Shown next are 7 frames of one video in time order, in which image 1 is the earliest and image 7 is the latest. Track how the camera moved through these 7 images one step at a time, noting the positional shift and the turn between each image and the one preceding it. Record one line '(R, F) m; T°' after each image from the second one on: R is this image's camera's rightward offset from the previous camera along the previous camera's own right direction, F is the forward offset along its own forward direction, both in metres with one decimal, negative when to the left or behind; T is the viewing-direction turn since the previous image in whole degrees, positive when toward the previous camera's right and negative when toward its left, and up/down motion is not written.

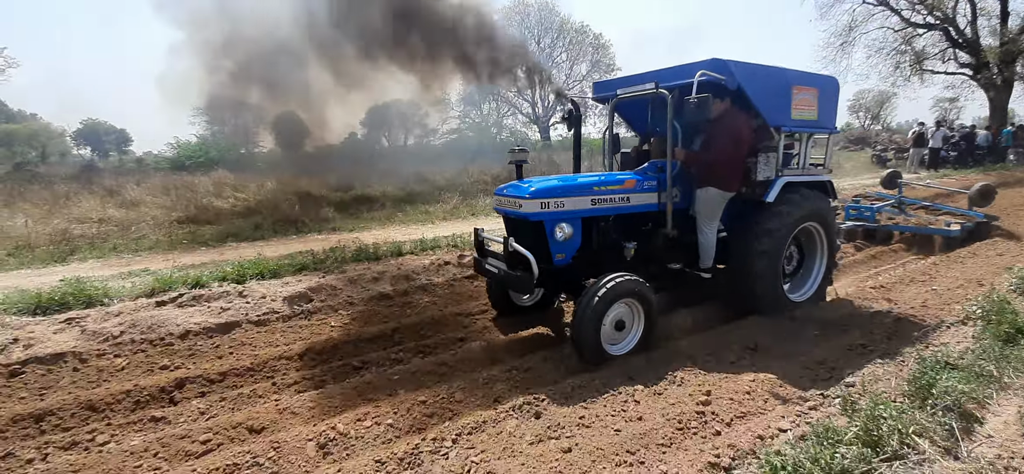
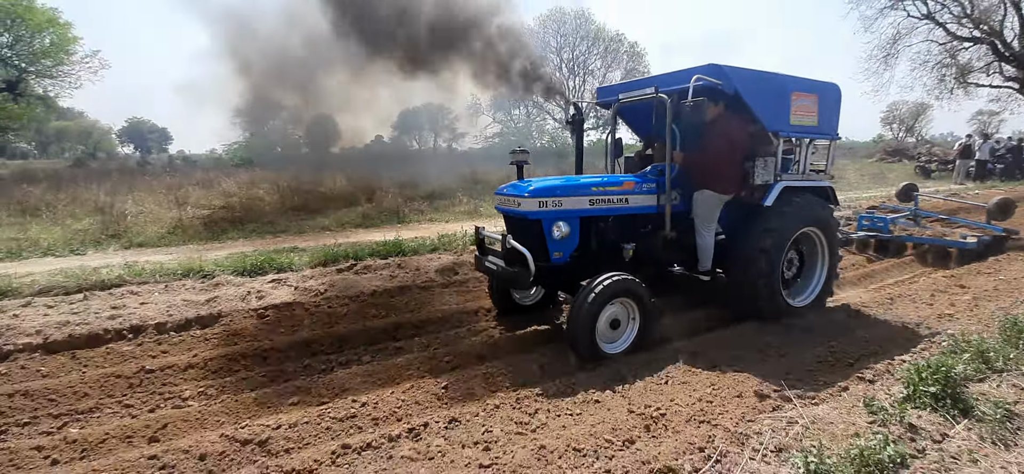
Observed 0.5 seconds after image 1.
(-1.0, -0.9) m; -2°
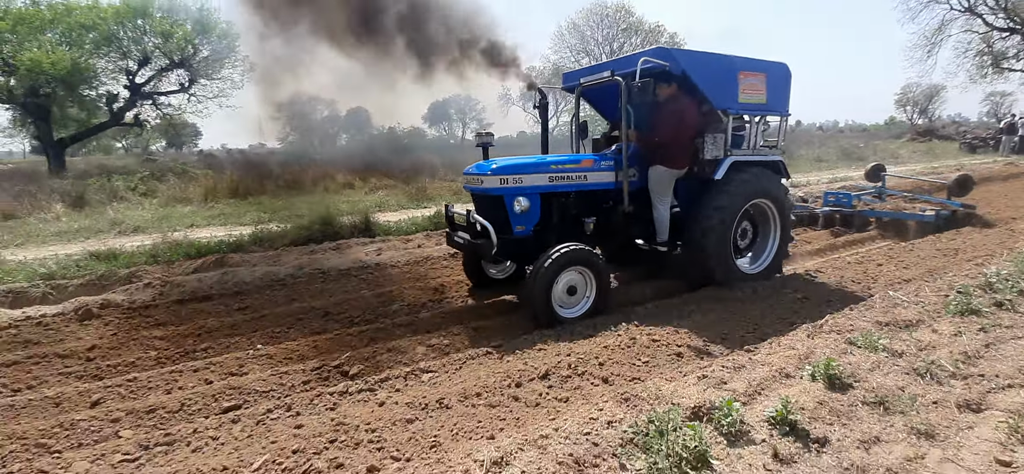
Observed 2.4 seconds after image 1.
(-4.0, -3.0) m; 0°
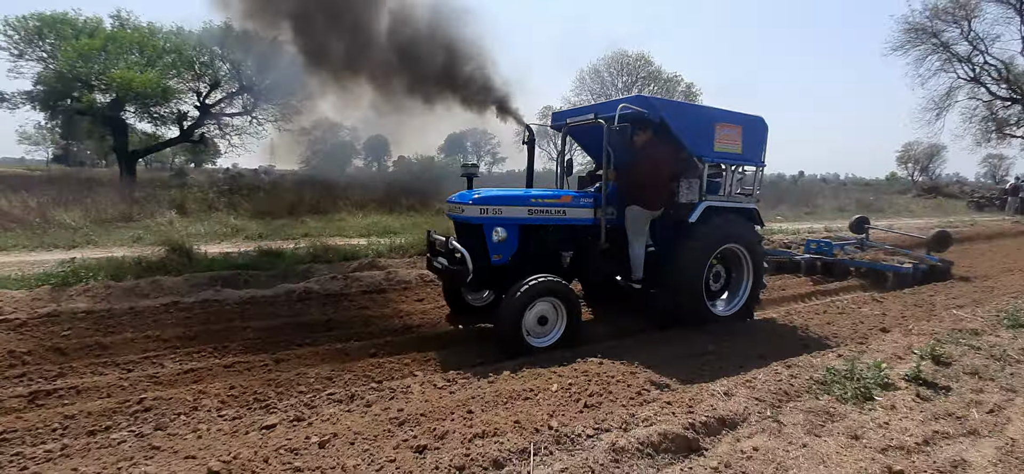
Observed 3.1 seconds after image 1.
(-1.4, -1.1) m; 0°
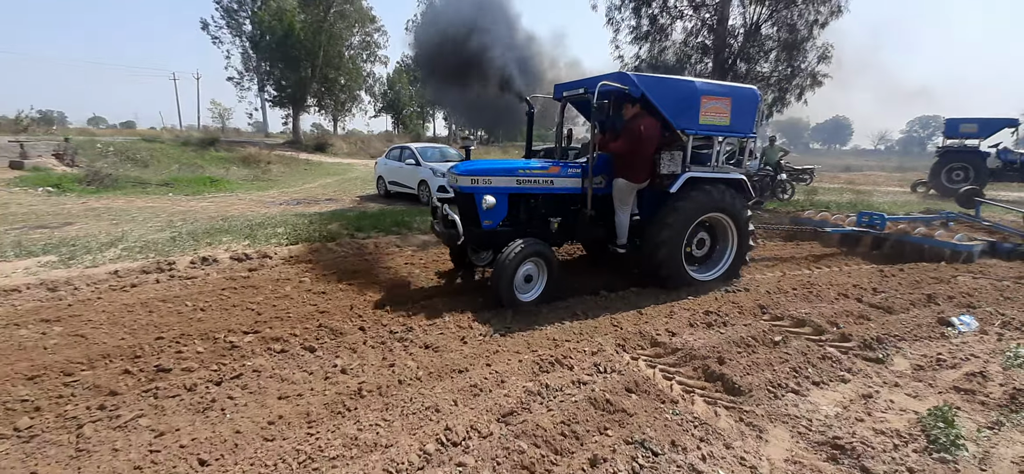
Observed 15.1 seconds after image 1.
(-2.0, -1.7) m; -4°
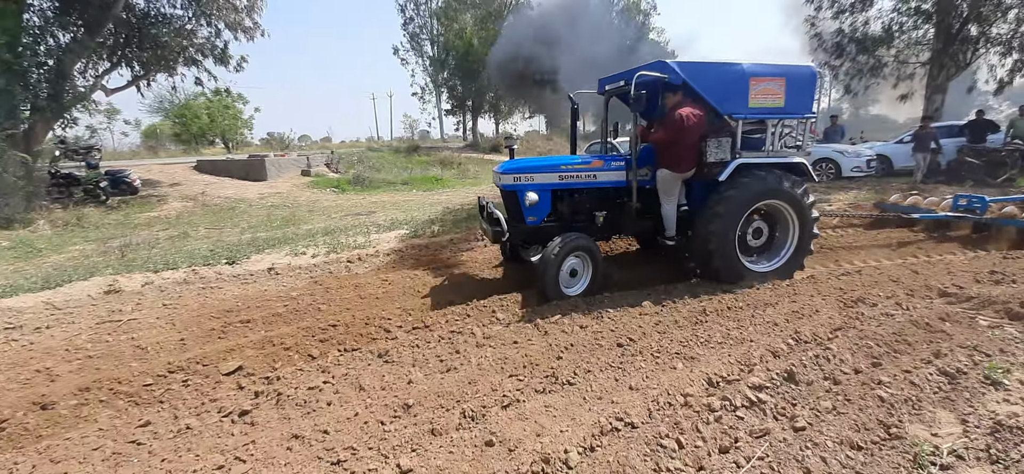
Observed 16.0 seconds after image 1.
(-1.1, -1.4) m; -17°
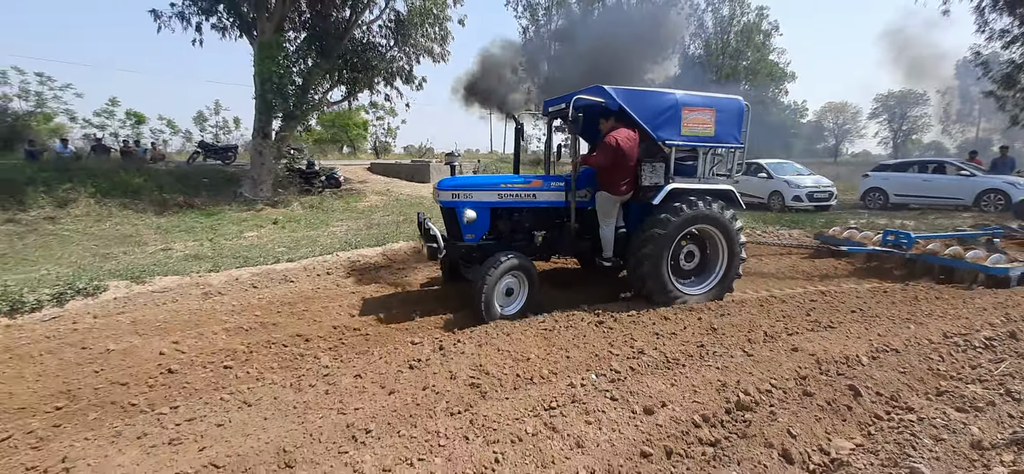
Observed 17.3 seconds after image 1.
(-1.4, -1.6) m; -10°
